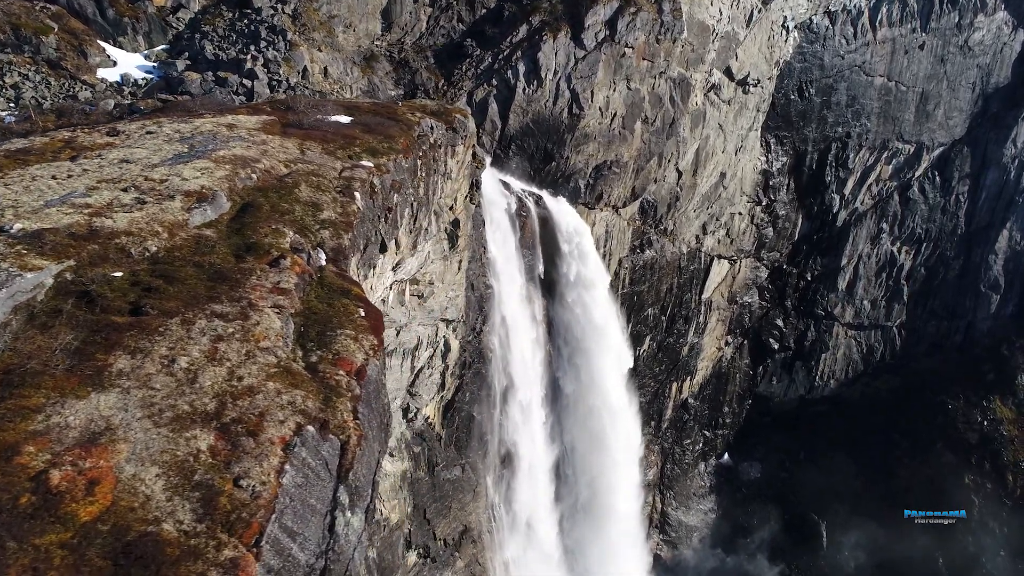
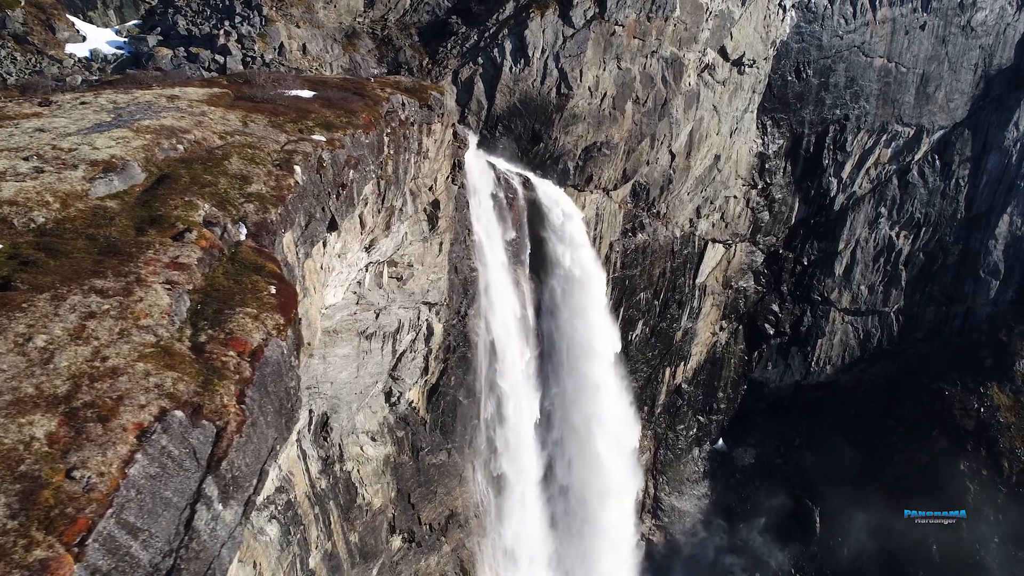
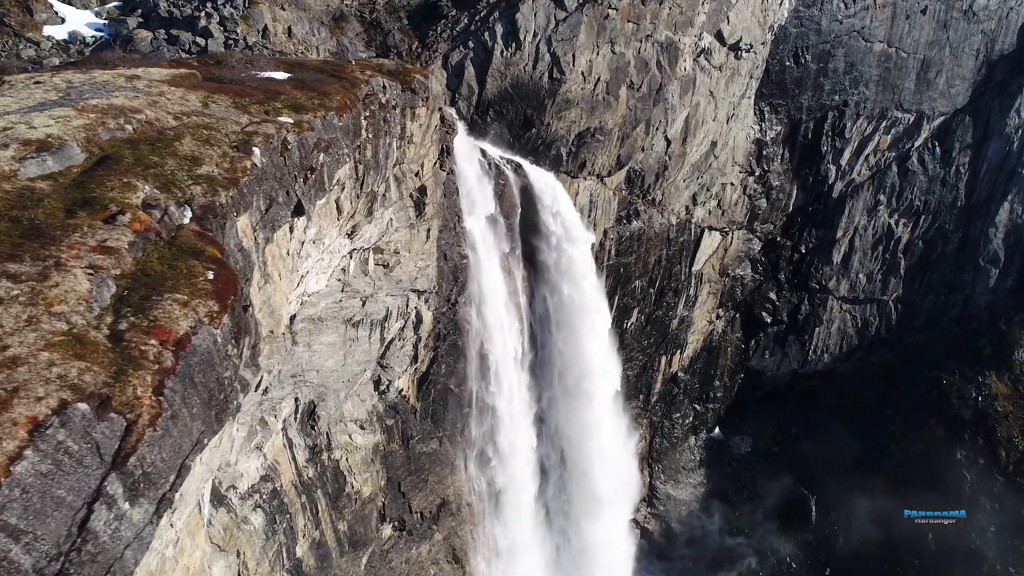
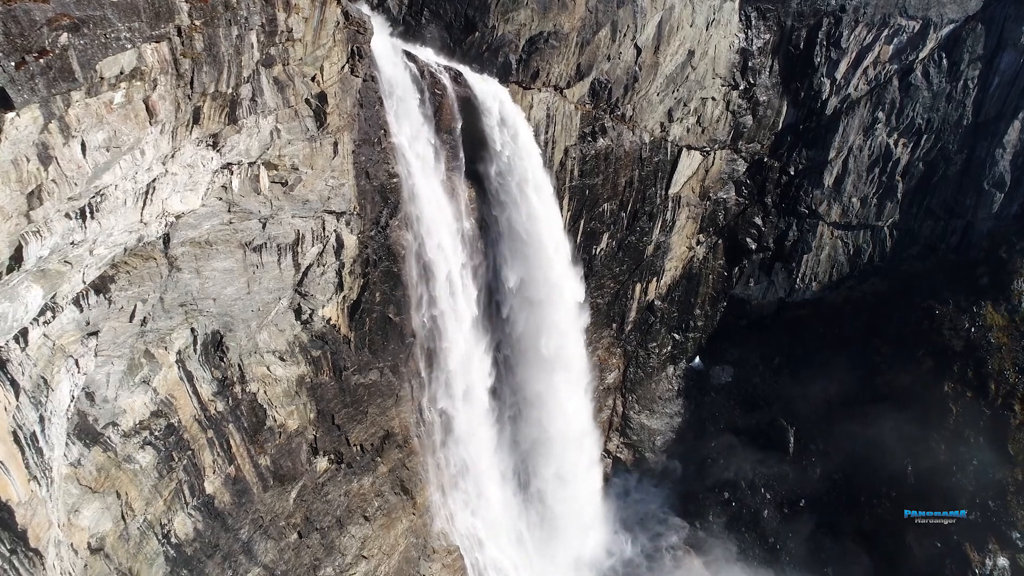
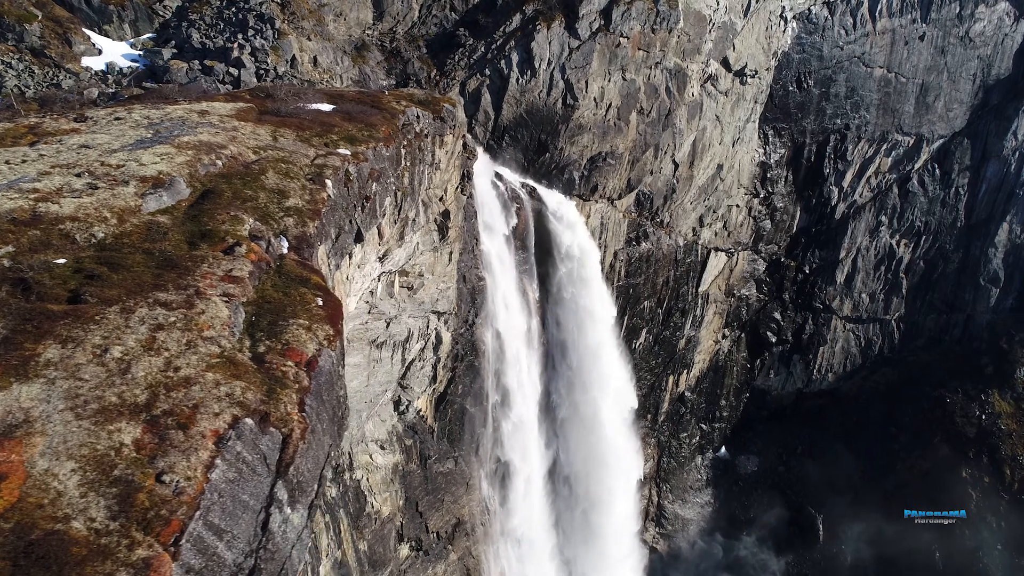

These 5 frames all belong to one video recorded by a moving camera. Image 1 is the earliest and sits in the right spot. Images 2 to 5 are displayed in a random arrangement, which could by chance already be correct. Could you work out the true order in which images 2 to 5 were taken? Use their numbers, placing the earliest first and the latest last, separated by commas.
5, 2, 3, 4
